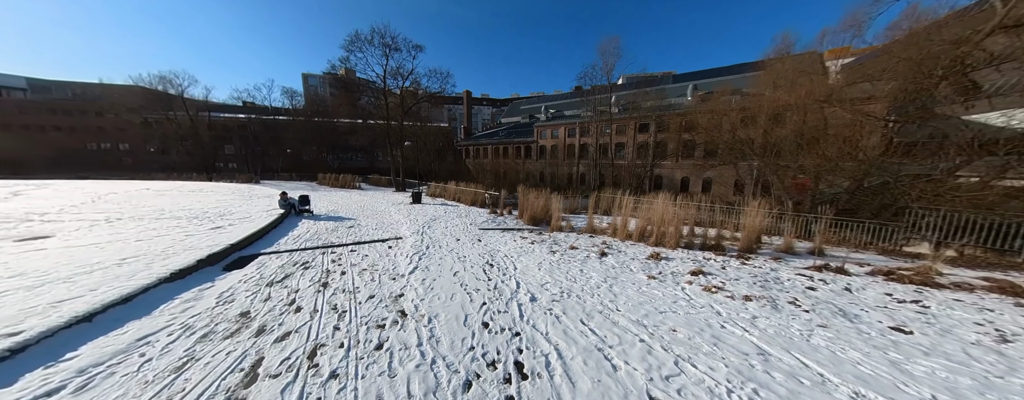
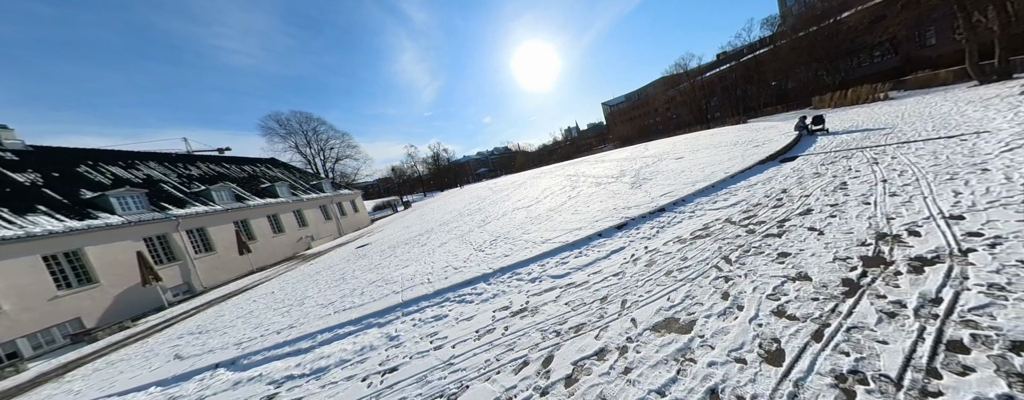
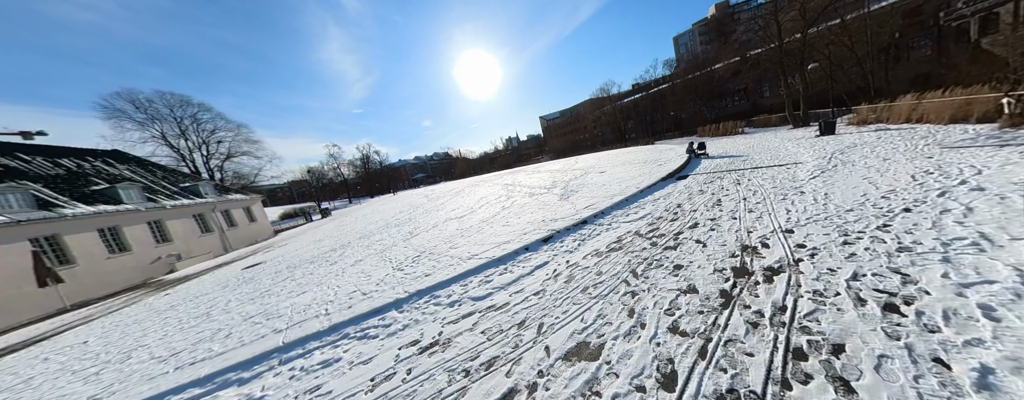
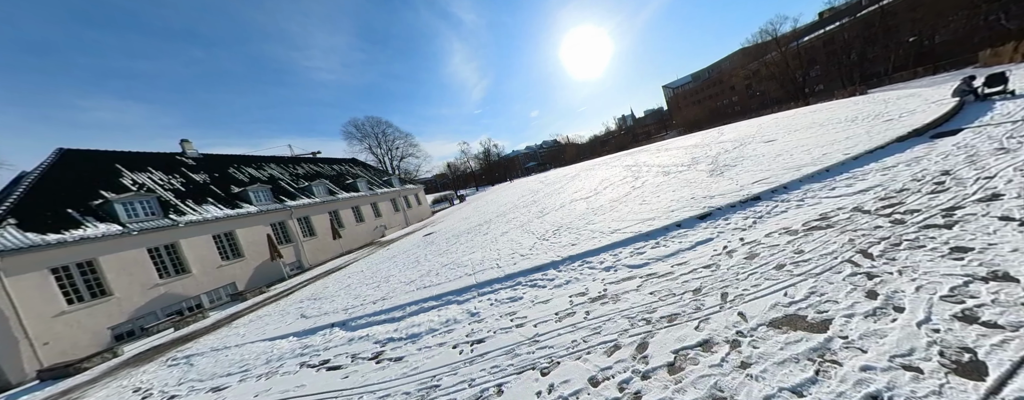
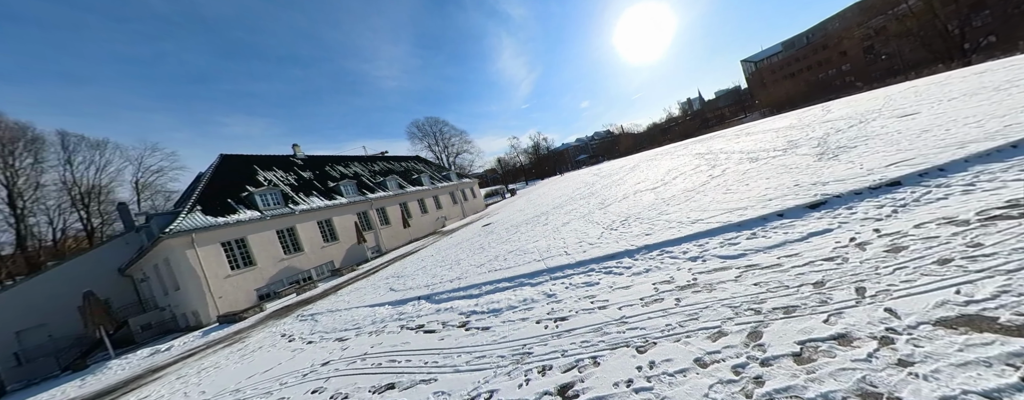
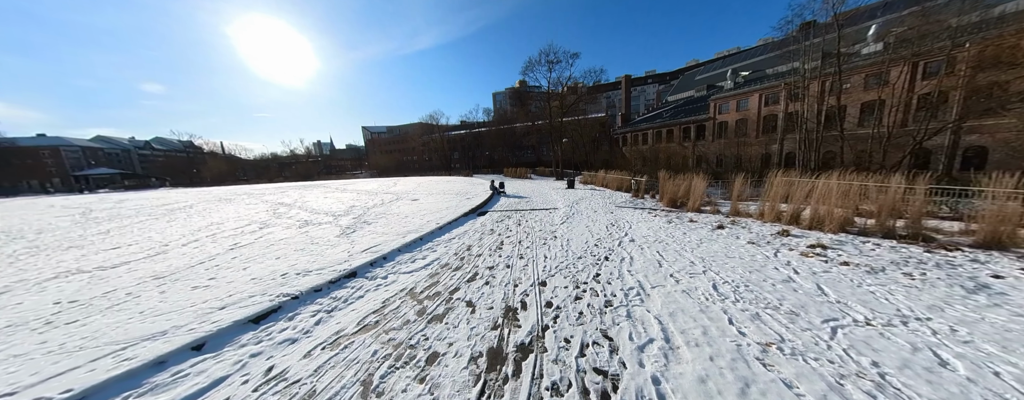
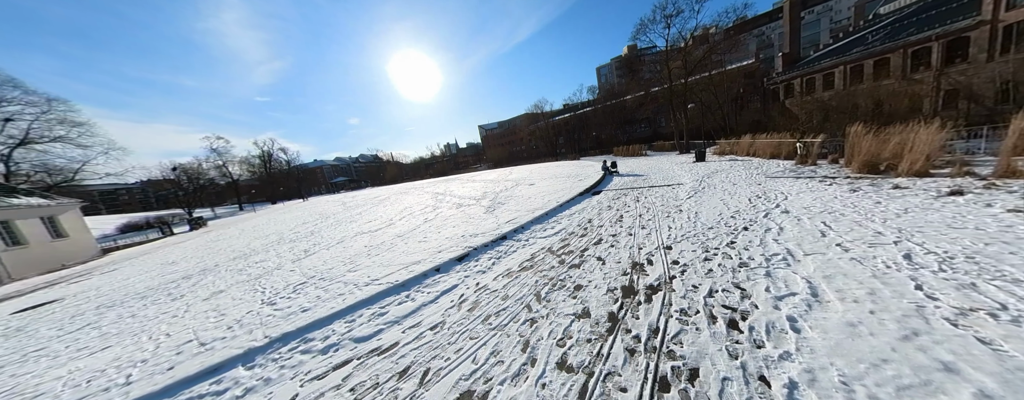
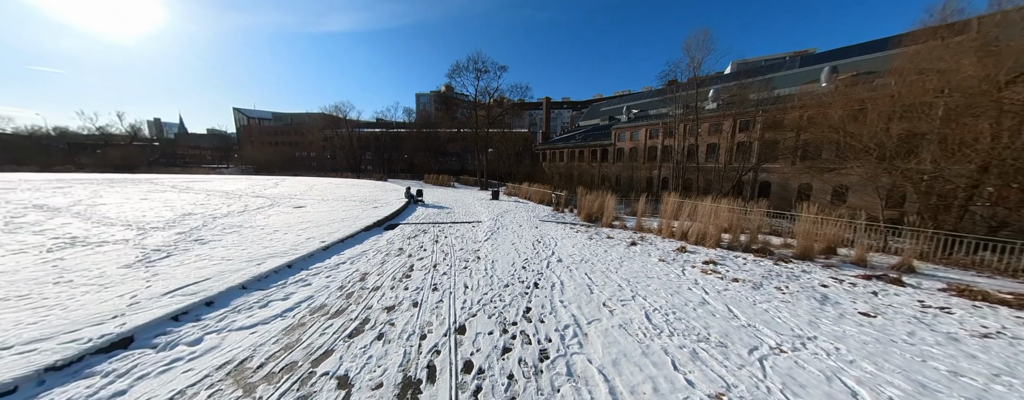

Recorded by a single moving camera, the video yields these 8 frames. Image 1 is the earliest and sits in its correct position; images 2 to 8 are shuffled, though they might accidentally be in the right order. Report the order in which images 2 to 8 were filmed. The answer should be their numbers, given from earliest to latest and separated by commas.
8, 6, 7, 3, 2, 4, 5
